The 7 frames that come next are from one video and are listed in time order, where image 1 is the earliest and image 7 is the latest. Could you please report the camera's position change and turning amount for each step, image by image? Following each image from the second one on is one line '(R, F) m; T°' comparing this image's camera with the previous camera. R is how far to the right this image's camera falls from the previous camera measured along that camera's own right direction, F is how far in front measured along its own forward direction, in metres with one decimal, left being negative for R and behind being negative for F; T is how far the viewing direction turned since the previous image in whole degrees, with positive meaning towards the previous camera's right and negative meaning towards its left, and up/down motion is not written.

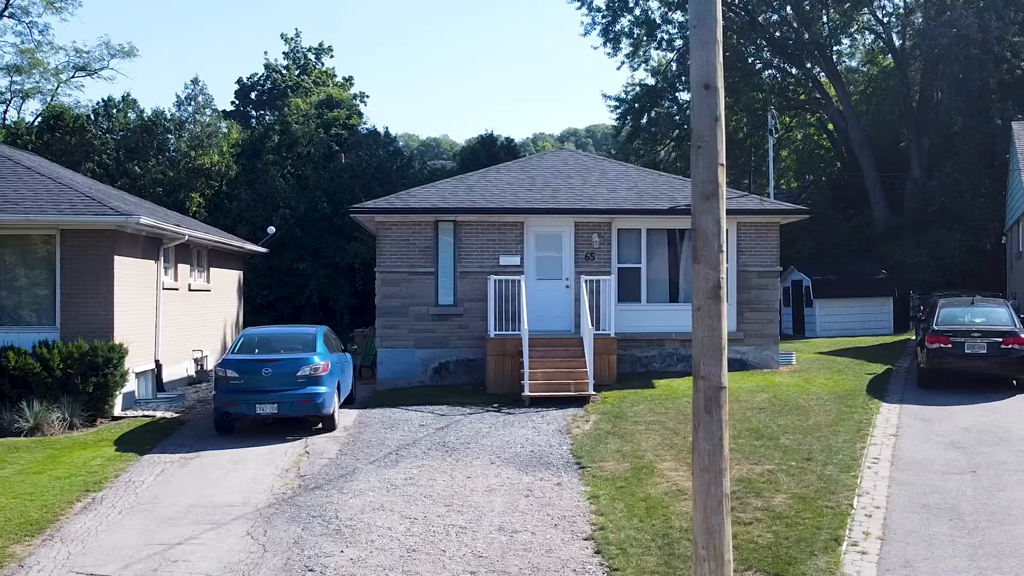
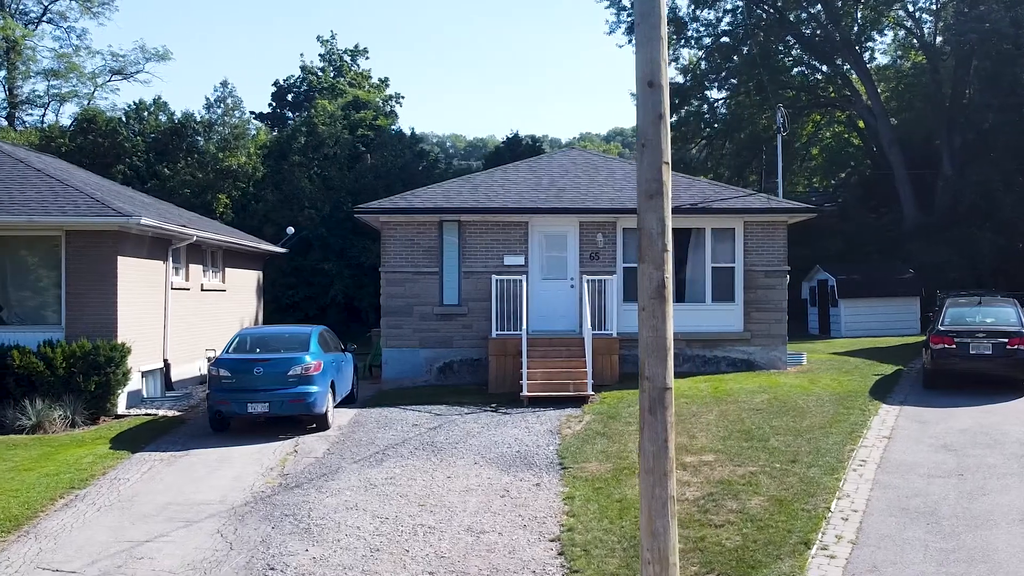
(+0.4, +0.1) m; -2°
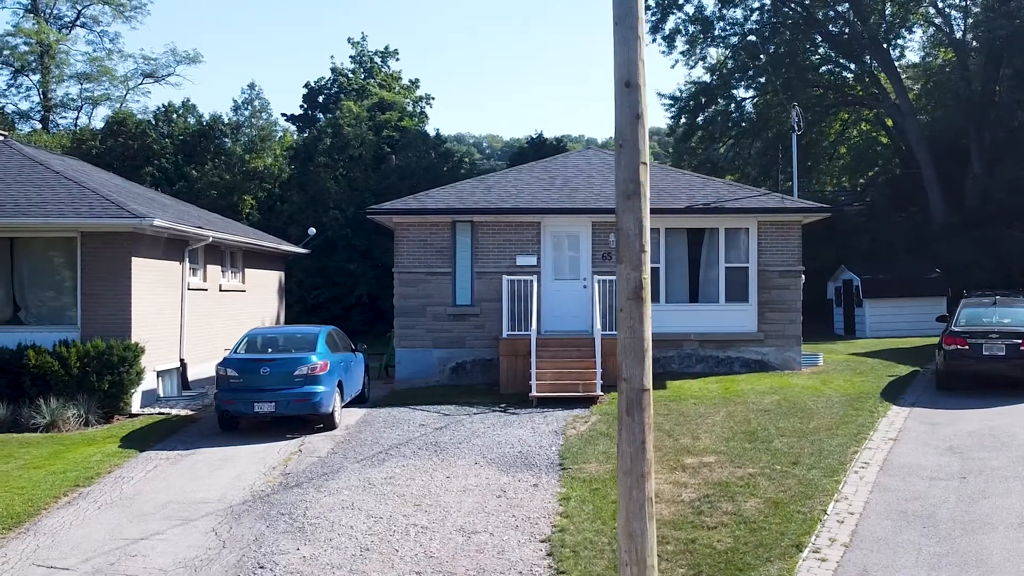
(+0.2, 0.0) m; -2°
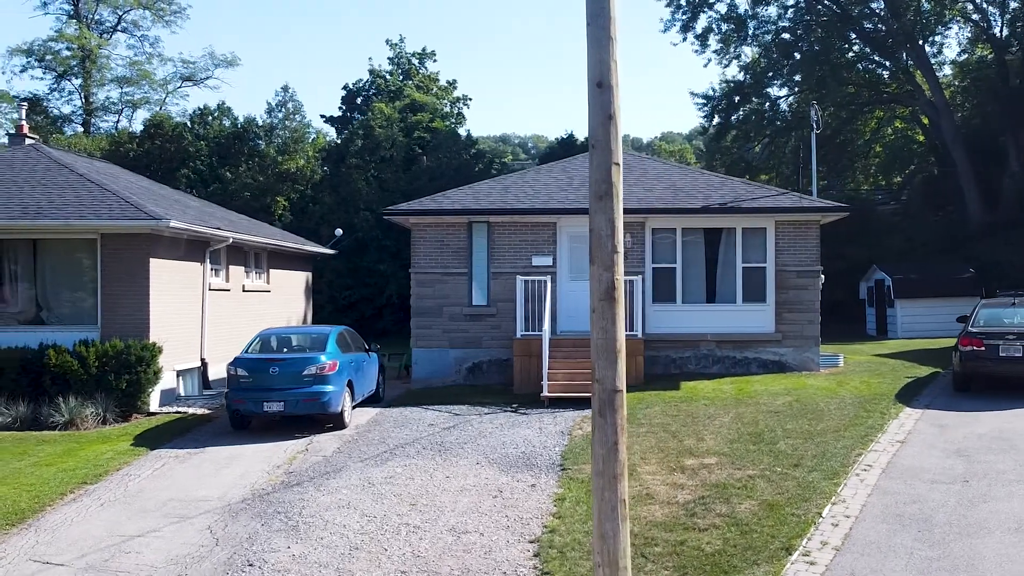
(+0.3, 0.0) m; -2°
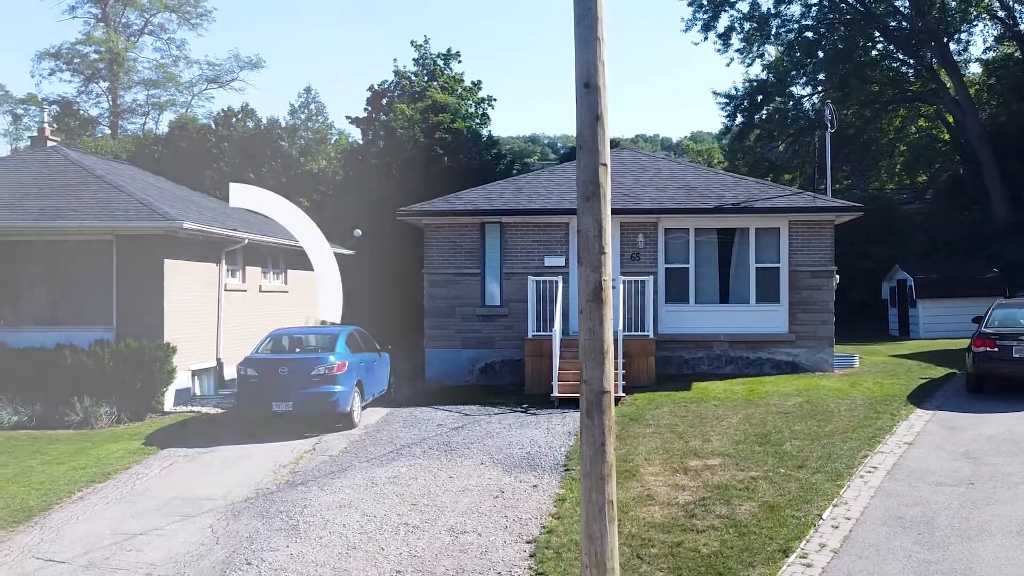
(+0.2, 0.0) m; -1°
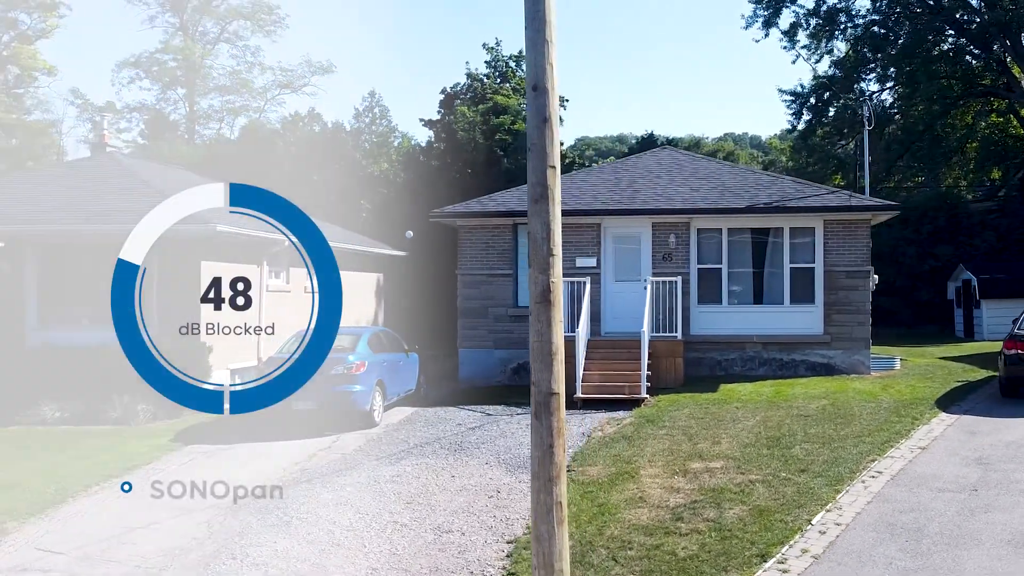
(+0.6, 0.0) m; -4°
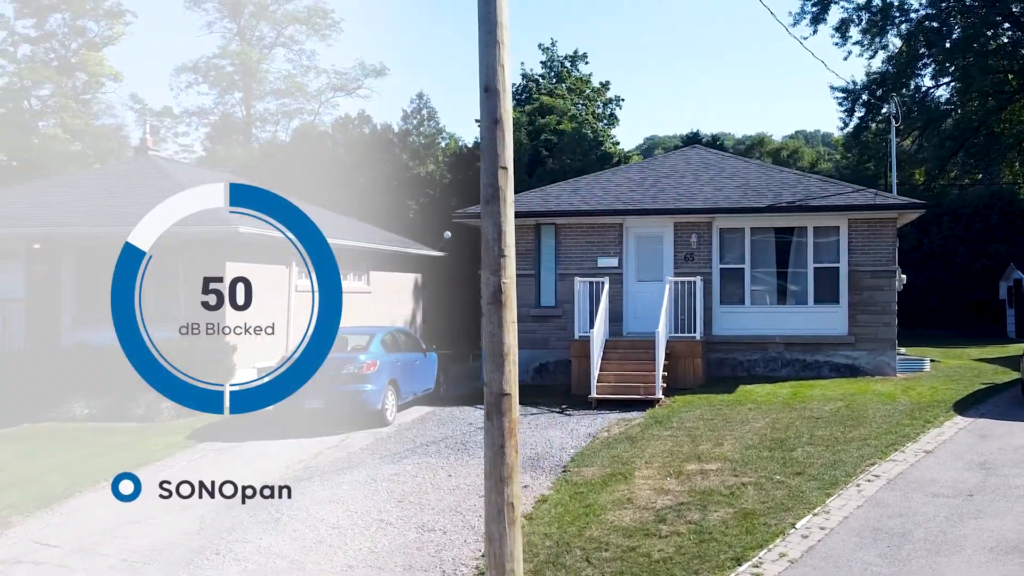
(+0.5, 0.0) m; -3°
